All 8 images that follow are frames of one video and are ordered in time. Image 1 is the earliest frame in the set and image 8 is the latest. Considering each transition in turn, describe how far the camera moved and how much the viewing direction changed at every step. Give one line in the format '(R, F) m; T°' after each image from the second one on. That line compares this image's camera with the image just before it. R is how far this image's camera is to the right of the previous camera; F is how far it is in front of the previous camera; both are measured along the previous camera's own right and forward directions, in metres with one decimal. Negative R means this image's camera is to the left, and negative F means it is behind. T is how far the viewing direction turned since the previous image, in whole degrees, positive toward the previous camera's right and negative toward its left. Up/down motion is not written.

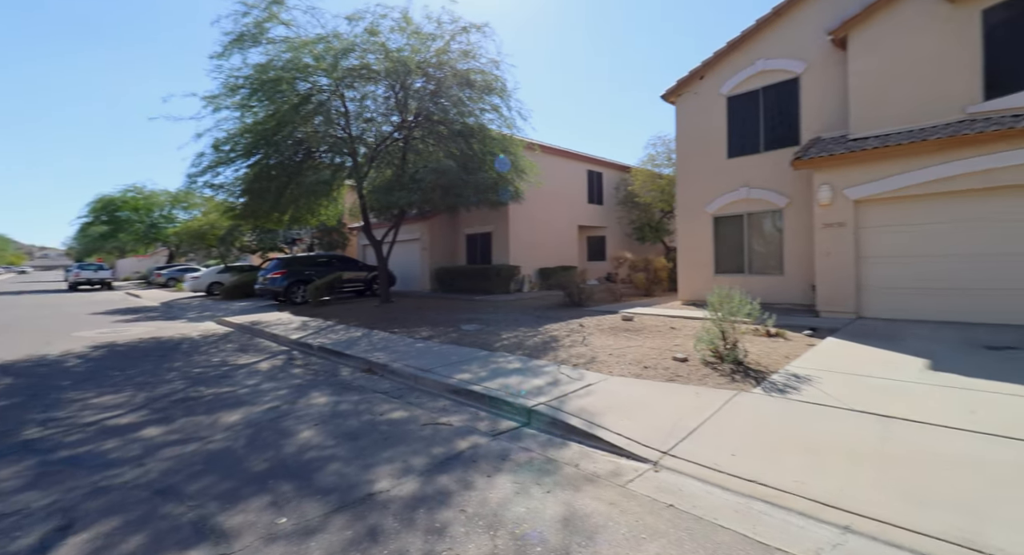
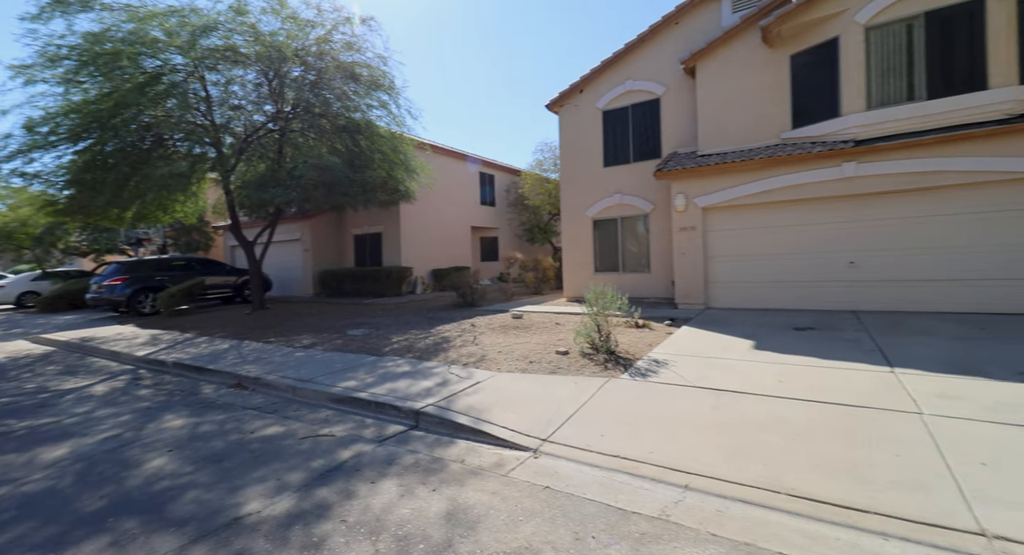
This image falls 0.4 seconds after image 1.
(-0.1, -0.1) m; +14°
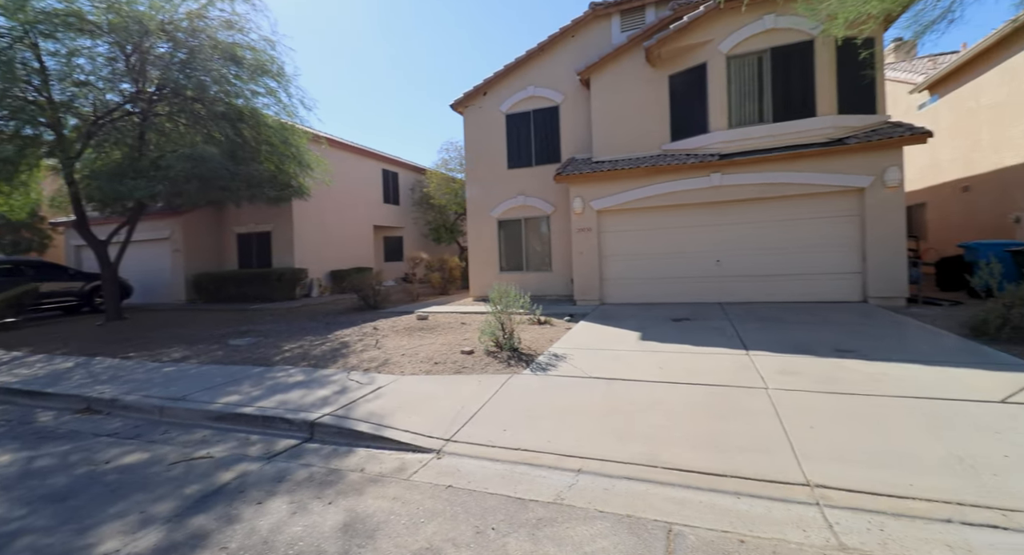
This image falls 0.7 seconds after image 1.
(0.0, 0.0) m; +12°
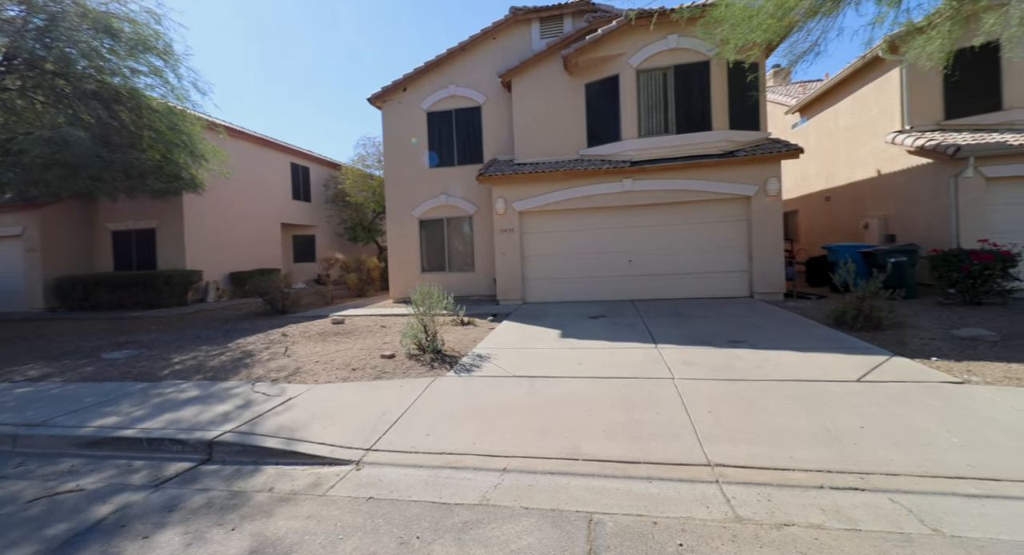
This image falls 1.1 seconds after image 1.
(0.0, 0.0) m; +10°
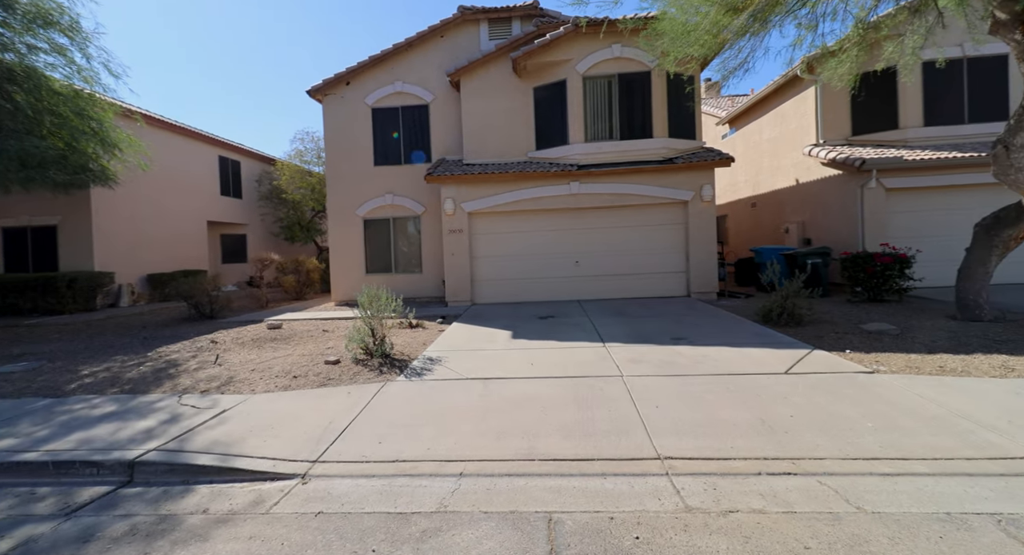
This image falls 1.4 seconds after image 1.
(-0.1, 0.0) m; +7°
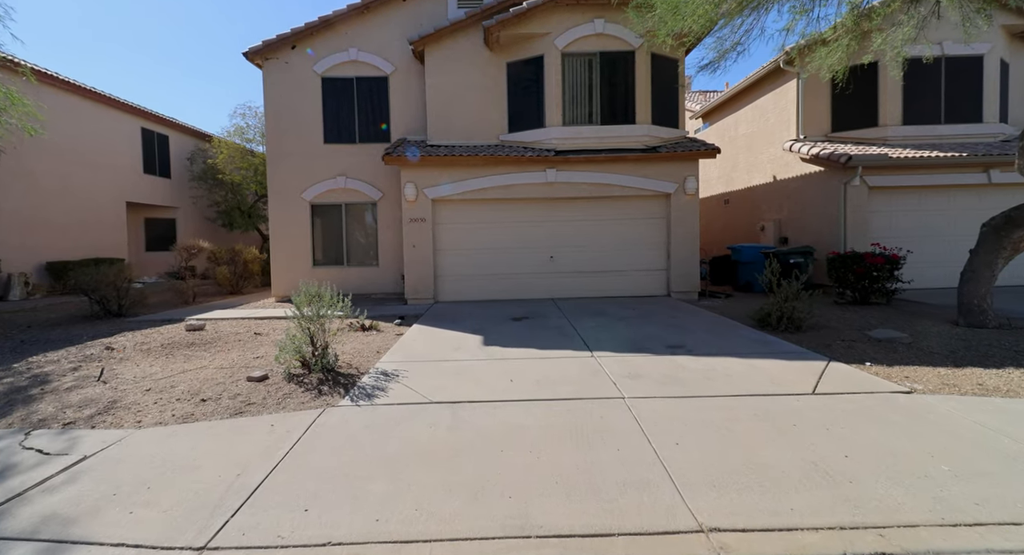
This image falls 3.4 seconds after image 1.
(-0.2, +1.3) m; +5°
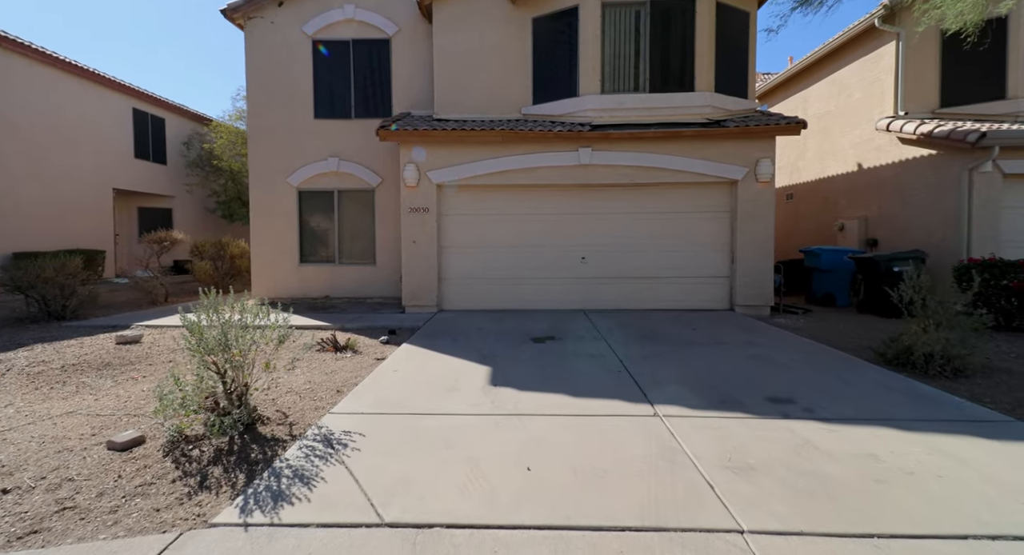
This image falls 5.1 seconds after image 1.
(0.0, +2.3) m; -3°
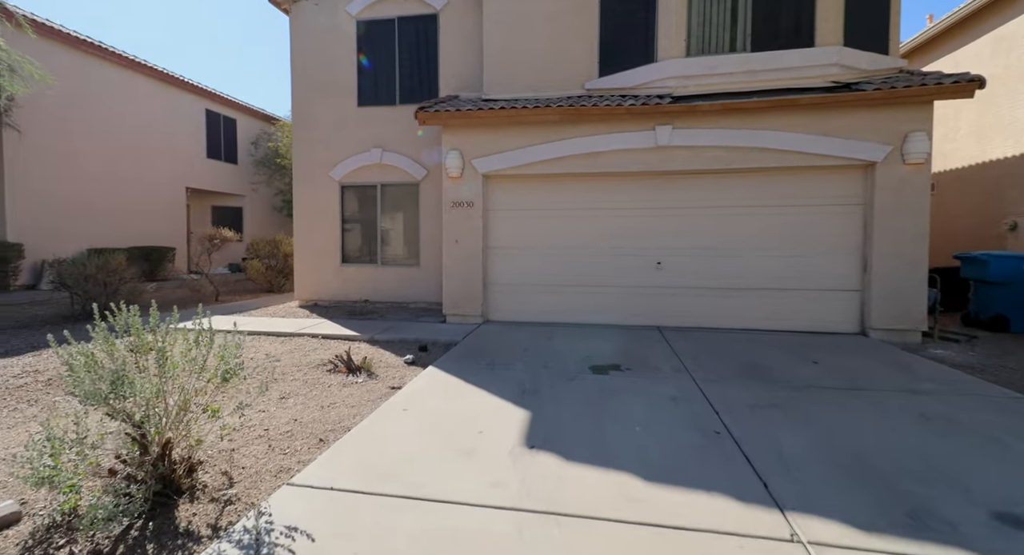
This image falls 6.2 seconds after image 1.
(+0.2, +1.5) m; -9°
